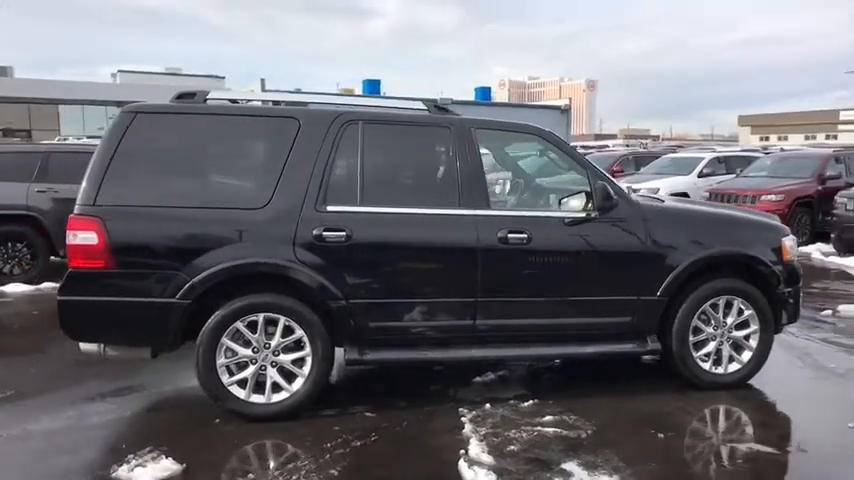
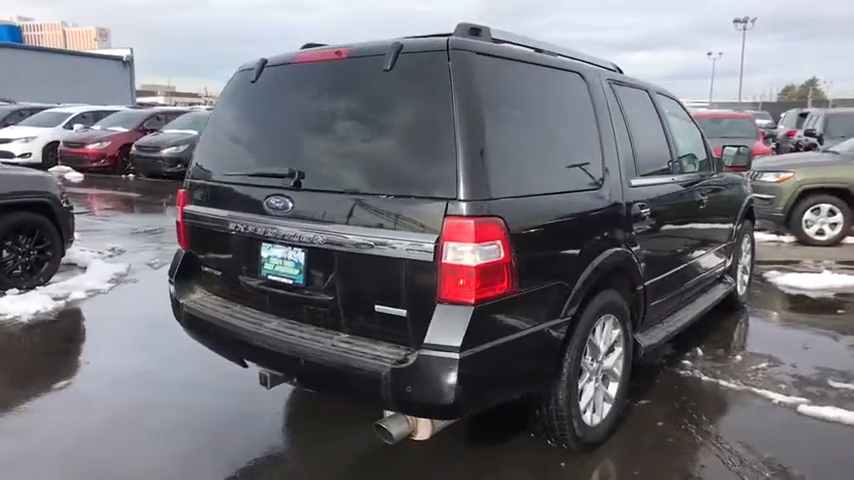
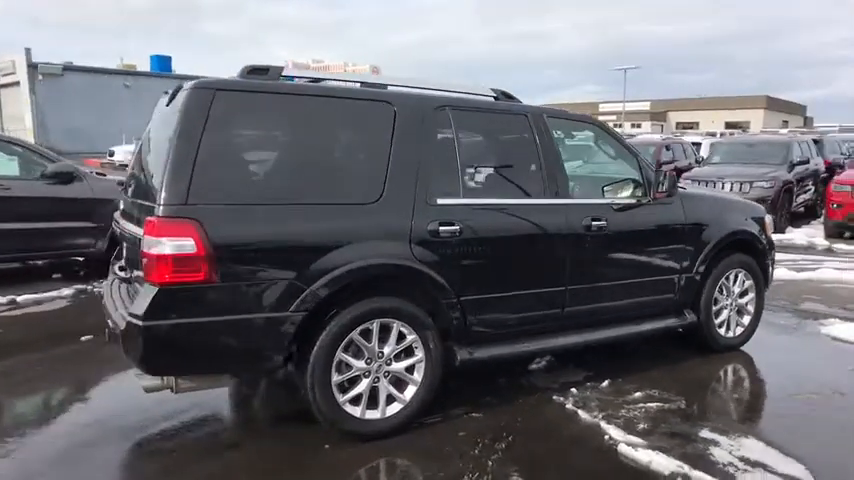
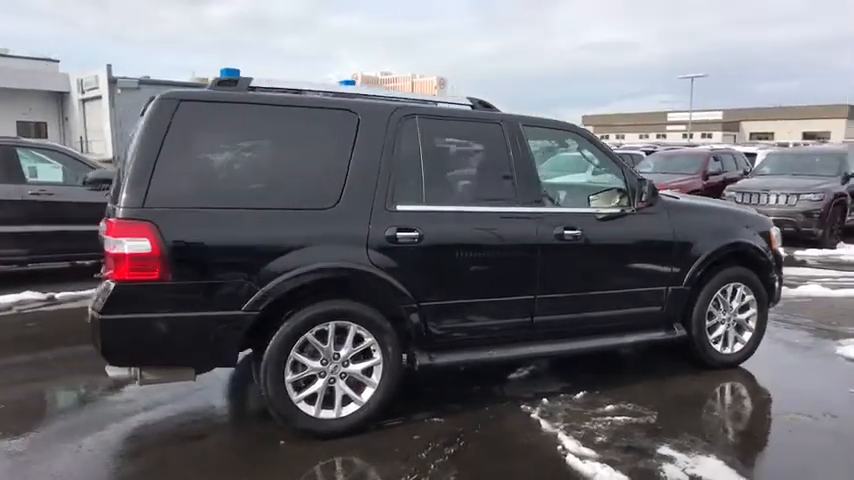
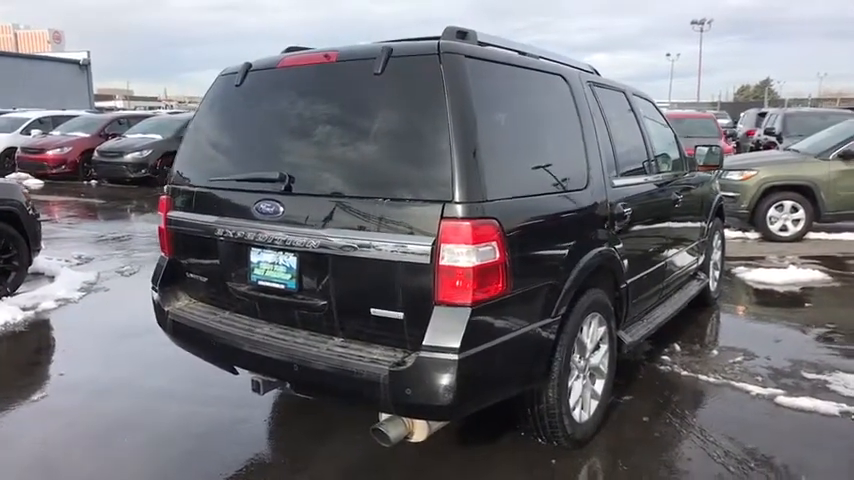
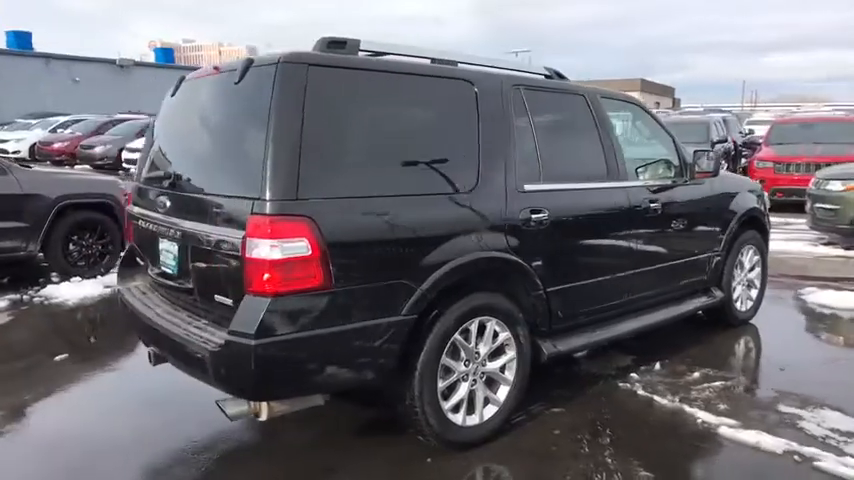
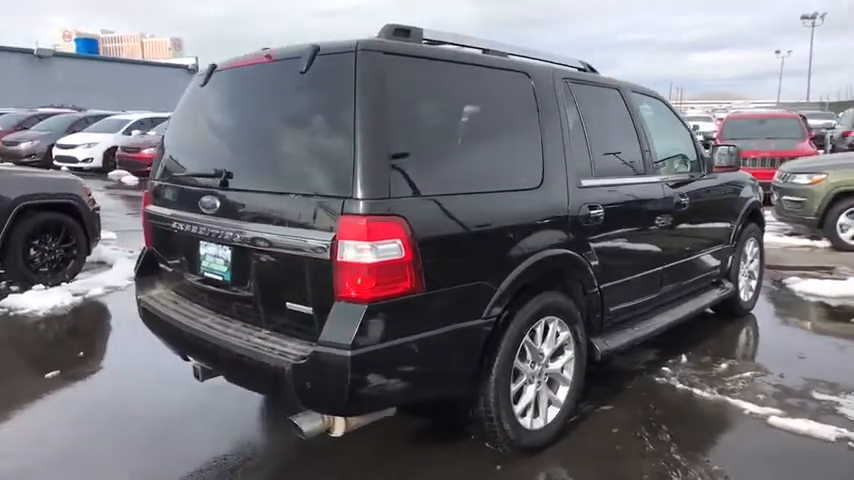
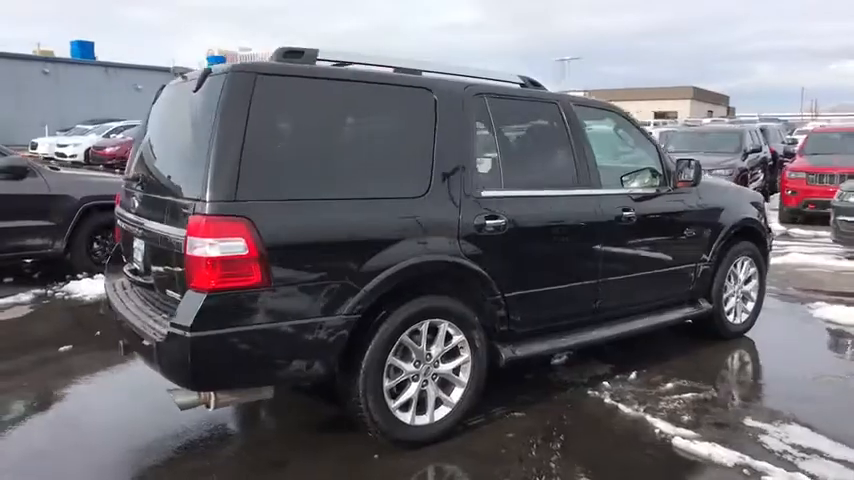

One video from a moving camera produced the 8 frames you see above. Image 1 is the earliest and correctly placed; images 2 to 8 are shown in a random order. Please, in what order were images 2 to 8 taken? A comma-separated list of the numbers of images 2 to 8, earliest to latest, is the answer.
4, 3, 8, 6, 7, 2, 5
